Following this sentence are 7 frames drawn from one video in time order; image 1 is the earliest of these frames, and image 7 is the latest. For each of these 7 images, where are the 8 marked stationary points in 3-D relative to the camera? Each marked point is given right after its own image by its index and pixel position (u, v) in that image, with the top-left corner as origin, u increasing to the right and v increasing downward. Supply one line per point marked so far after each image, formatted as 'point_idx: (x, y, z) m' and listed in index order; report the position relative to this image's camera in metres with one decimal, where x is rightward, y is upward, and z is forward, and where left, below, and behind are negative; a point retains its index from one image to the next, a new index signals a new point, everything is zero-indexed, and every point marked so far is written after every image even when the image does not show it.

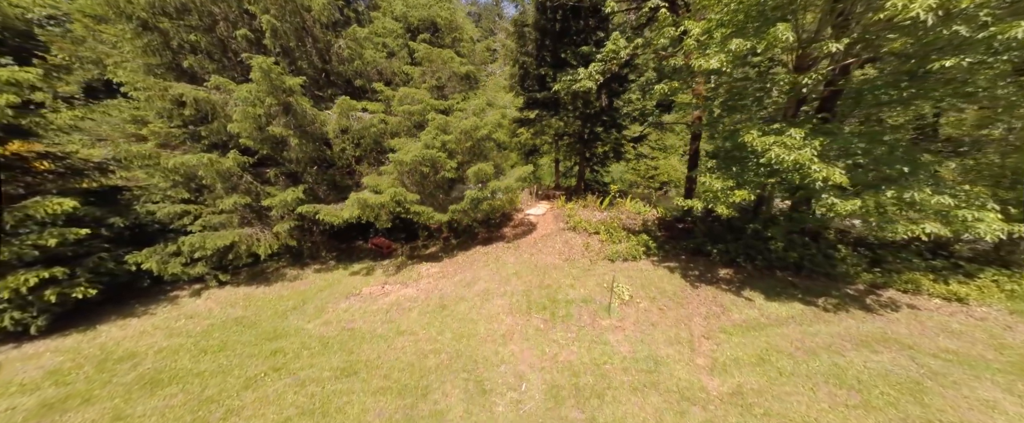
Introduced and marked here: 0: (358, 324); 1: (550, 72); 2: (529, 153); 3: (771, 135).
0: (-3.0, -2.2, +6.3) m
1: (+1.4, +5.4, +12.3) m
2: (+0.8, +2.7, +14.3) m
3: (+4.1, +1.2, +5.0) m
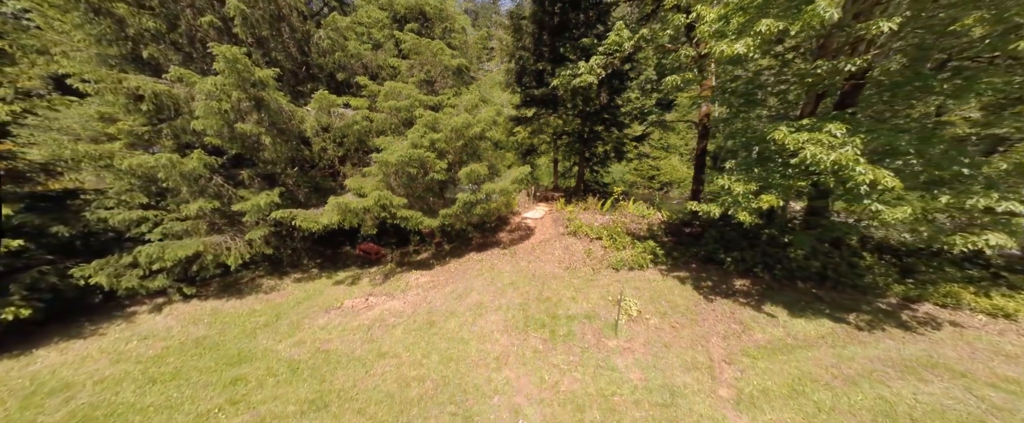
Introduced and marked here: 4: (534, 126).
0: (-3.1, -2.4, +5.6) m
1: (+1.3, +5.3, +11.7) m
2: (+0.6, +2.5, +13.6) m
3: (+4.0, +1.1, +4.3) m
4: (+0.8, +3.4, +12.5) m
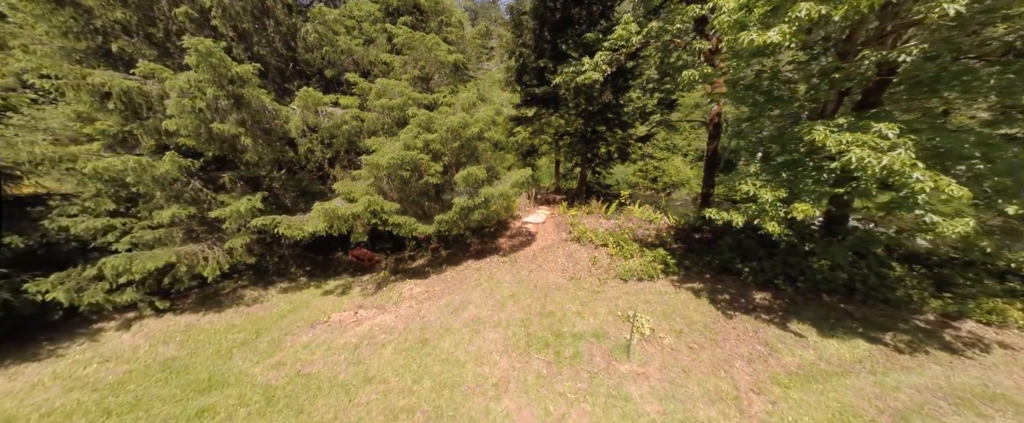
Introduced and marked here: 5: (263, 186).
0: (-3.1, -2.5, +5.1) m
1: (+1.3, +5.2, +11.2) m
2: (+0.6, +2.4, +13.1) m
3: (+4.0, +1.0, +3.8) m
4: (+0.8, +3.2, +12.0) m
5: (-5.9, +0.6, +7.6) m
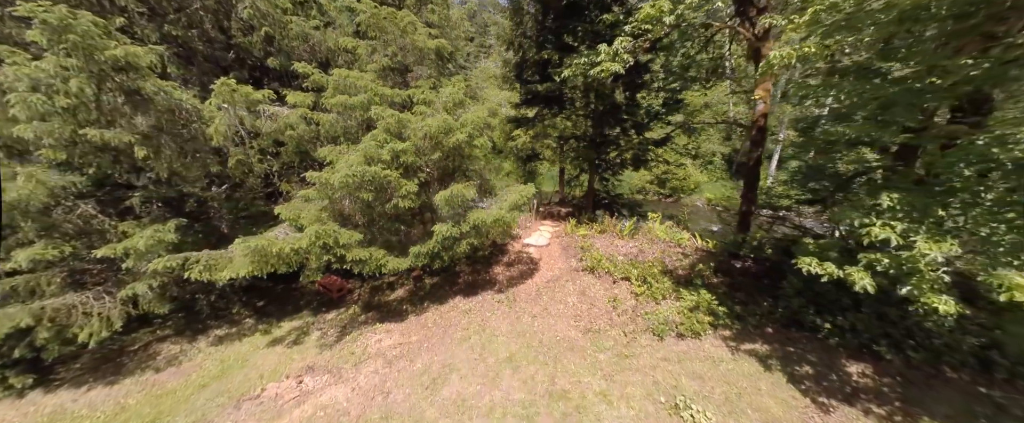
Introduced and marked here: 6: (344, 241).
0: (-3.1, -3.0, +3.4) m
1: (+1.2, +4.6, +9.5) m
2: (+0.5, +1.9, +11.4) m
3: (+3.9, +0.4, +2.1) m
4: (+0.8, +2.7, +10.3) m
5: (-5.9, +0.1, +5.8) m
6: (-2.8, -0.5, +5.2) m
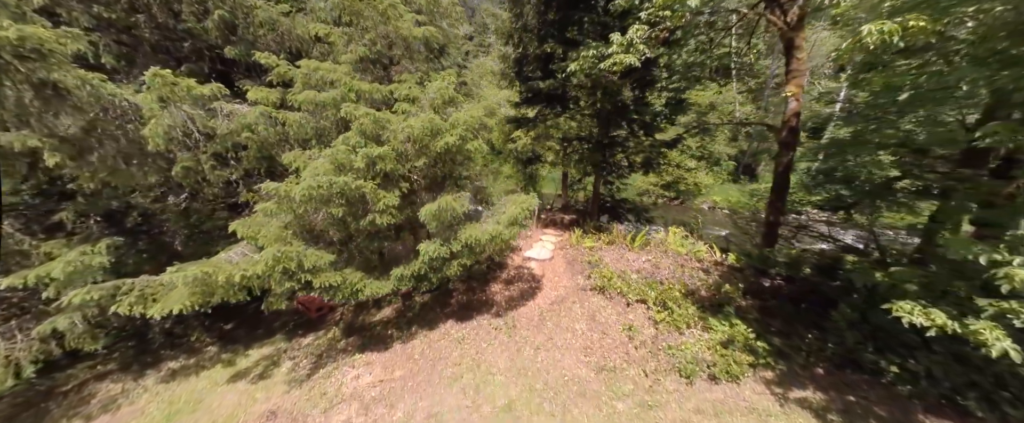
0: (-3.1, -3.3, +2.5) m
1: (+1.2, +4.4, +8.6) m
2: (+0.5, +1.6, +10.6) m
3: (+3.9, +0.2, +1.3) m
4: (+0.8, +2.4, +9.5) m
5: (-6.0, -0.2, +5.0) m
6: (-2.8, -0.7, +4.4) m
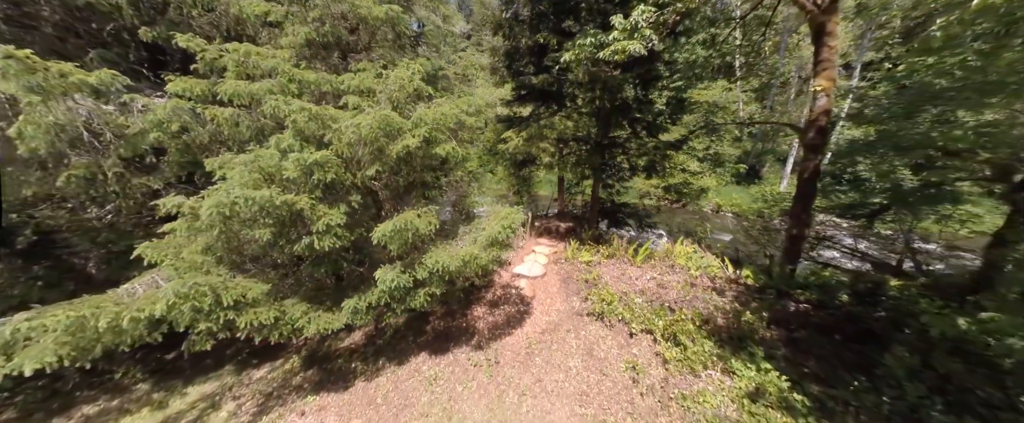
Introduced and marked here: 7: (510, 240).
0: (-3.4, -3.5, +1.6) m
1: (+1.0, +4.2, +7.7) m
2: (+0.3, +1.4, +9.7) m
3: (+3.7, -0.1, +0.4) m
4: (+0.5, +2.2, +8.6) m
5: (-6.2, -0.4, +4.1) m
6: (-3.0, -1.0, +3.5) m
7: (0.0, -0.4, +4.5) m
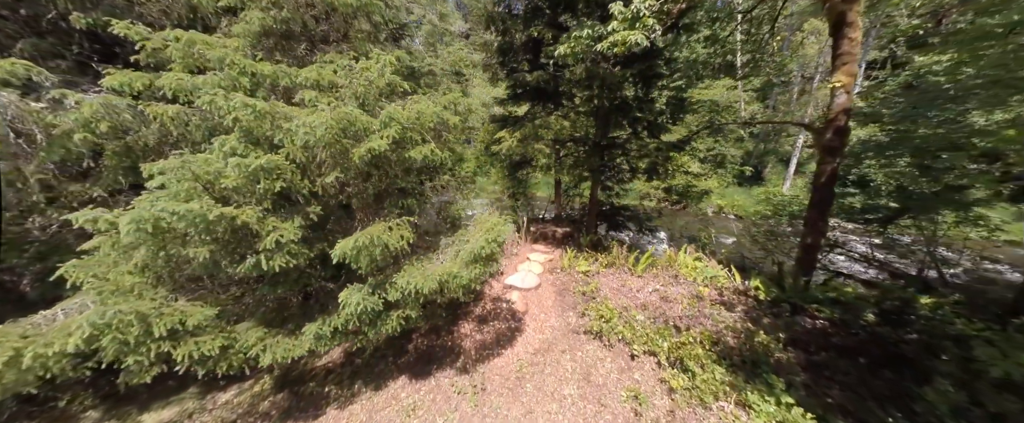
0: (-3.6, -3.6, +1.1) m
1: (+0.8, +4.0, +7.2) m
2: (+0.1, +1.2, +9.2) m
3: (+3.5, -0.2, -0.1) m
4: (+0.3, +2.1, +8.1) m
5: (-6.4, -0.5, +3.6) m
6: (-3.2, -1.1, +3.0) m
7: (-0.2, -0.5, +4.0) m
